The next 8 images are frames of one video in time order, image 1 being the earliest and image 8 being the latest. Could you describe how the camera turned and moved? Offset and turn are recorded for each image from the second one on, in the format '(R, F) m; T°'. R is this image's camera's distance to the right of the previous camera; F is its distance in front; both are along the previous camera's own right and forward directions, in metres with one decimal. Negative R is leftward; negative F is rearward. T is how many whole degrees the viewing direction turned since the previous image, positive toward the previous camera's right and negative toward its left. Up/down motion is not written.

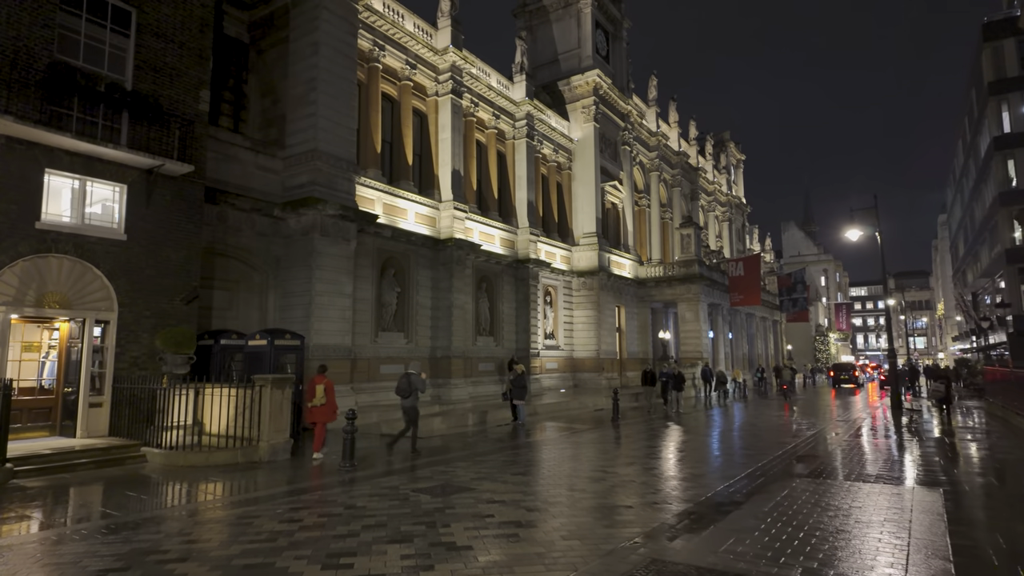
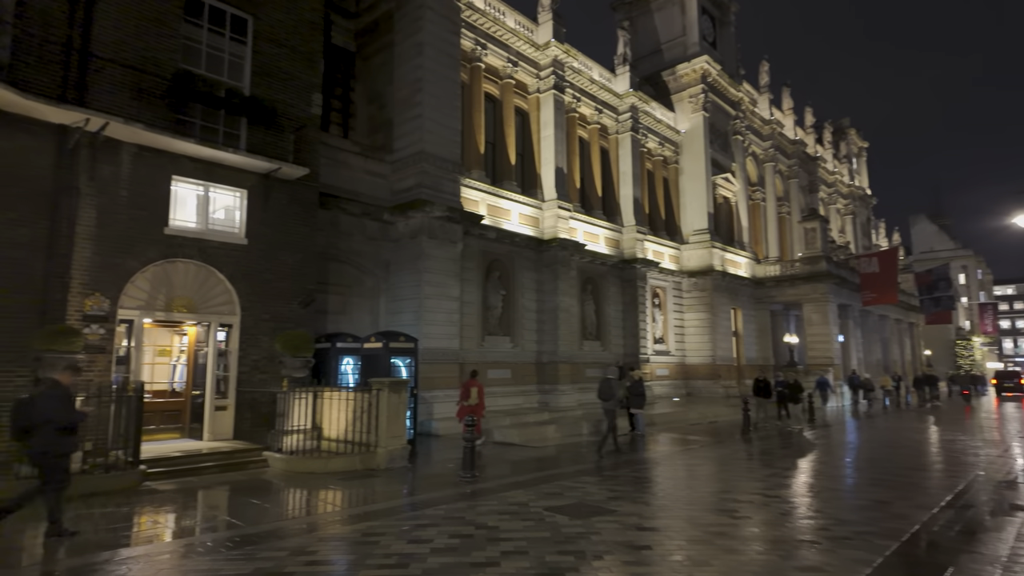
(-0.6, +1.0) m; -9°
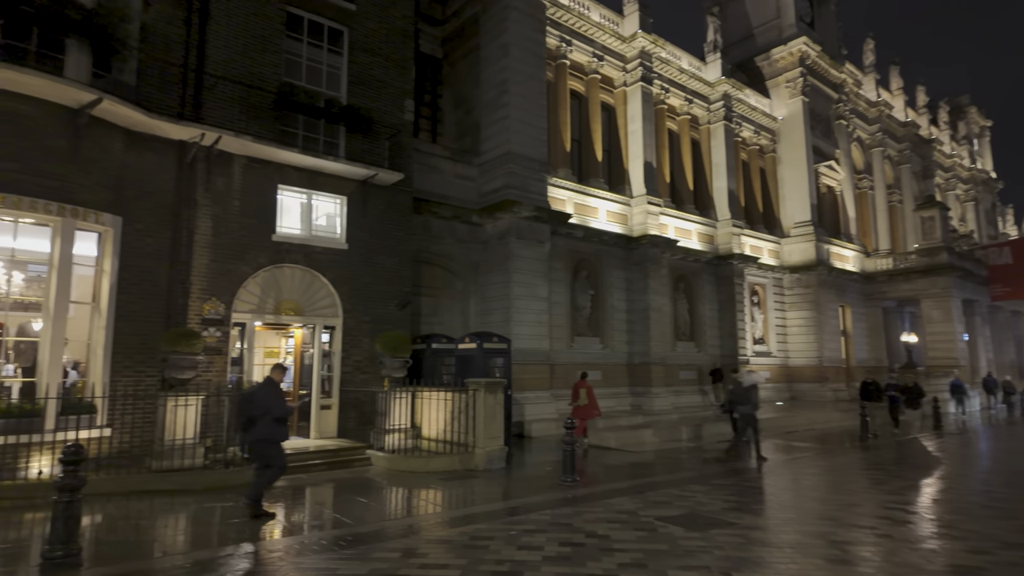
(-0.3, +0.2) m; -8°
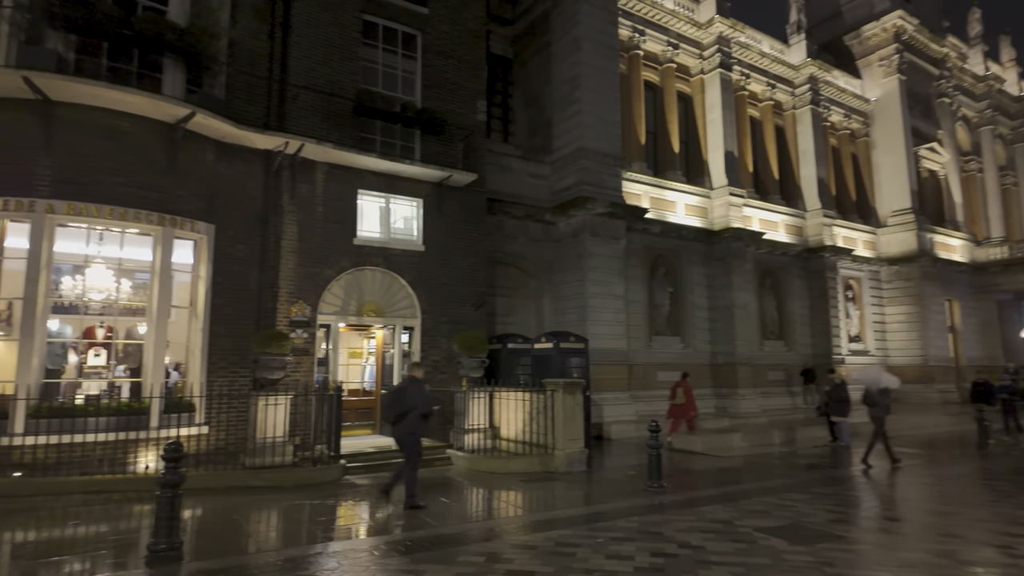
(-0.1, +0.2) m; -7°
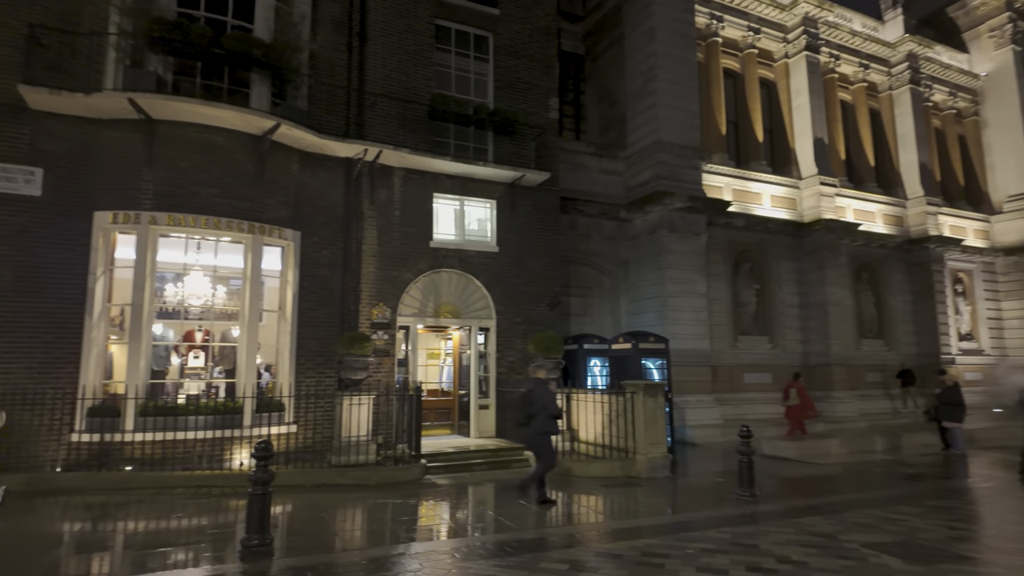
(-0.1, +0.2) m; -7°
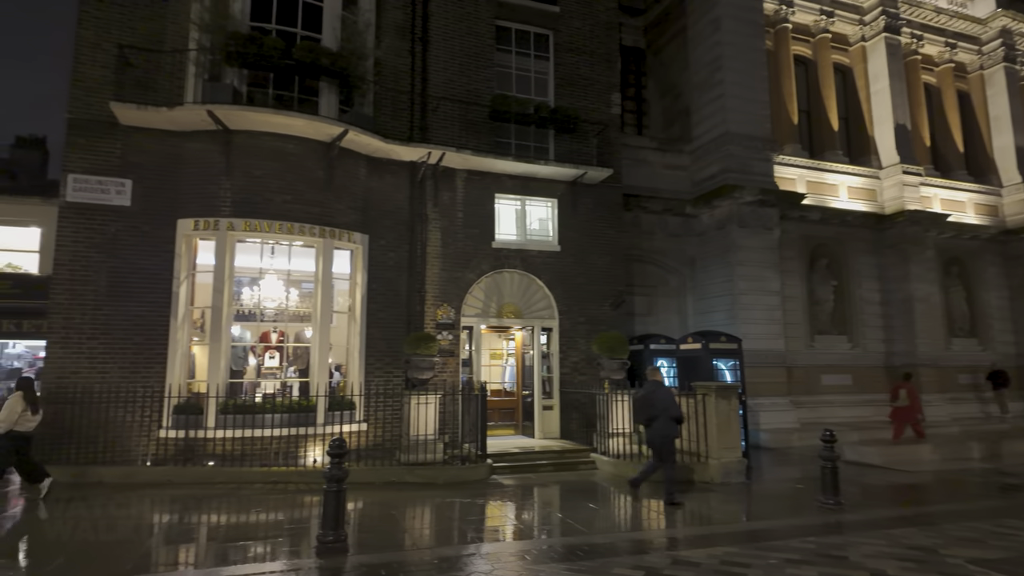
(-0.1, +0.1) m; -6°
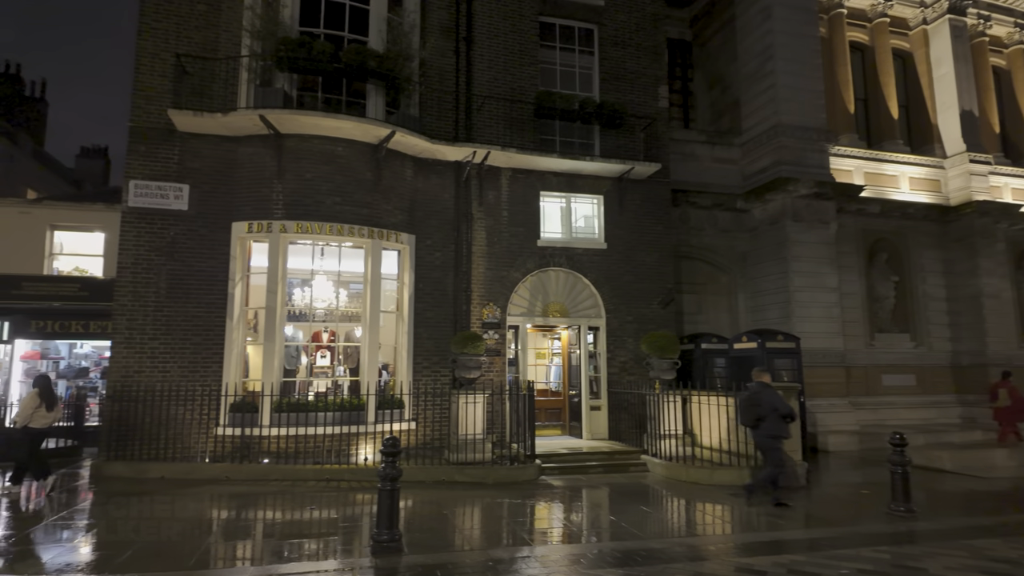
(-0.1, +0.1) m; -4°
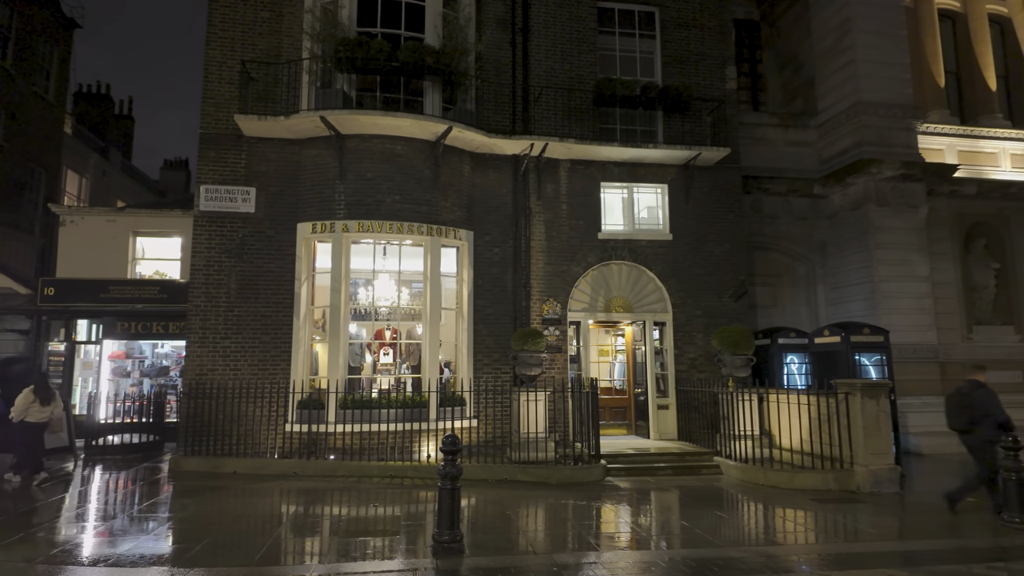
(0.0, +0.3) m; -6°
